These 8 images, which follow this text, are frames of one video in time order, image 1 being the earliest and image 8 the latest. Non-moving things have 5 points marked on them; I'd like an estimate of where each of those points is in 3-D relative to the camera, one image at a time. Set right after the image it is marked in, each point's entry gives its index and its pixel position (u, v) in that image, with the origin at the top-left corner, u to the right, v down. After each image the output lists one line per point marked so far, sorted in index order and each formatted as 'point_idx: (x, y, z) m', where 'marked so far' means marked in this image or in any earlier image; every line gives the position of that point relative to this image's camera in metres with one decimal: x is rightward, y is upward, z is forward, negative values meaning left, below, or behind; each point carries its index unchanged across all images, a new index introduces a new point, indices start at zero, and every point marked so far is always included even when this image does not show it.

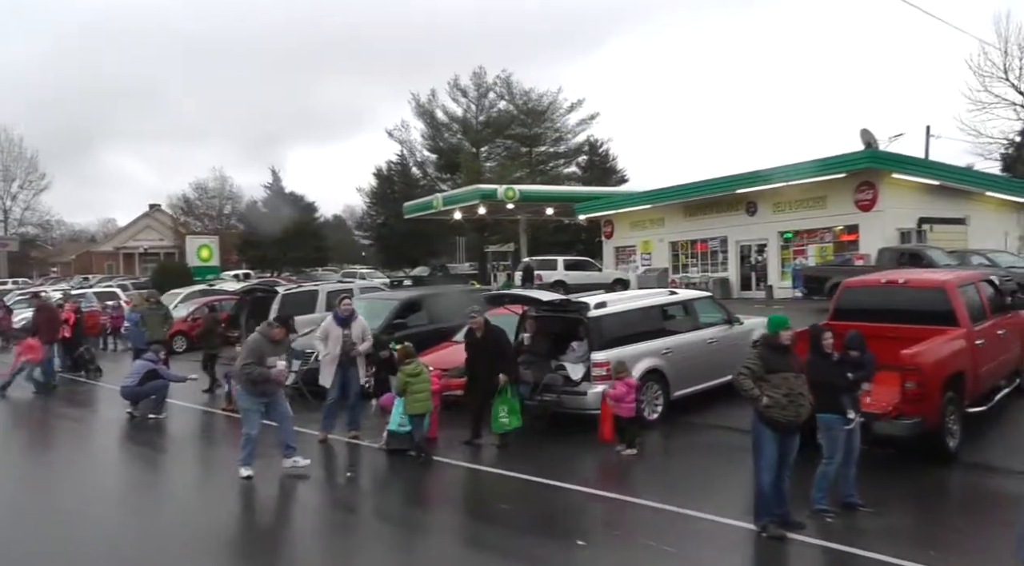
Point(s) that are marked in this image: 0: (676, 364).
0: (+2.2, -1.1, +10.8) m
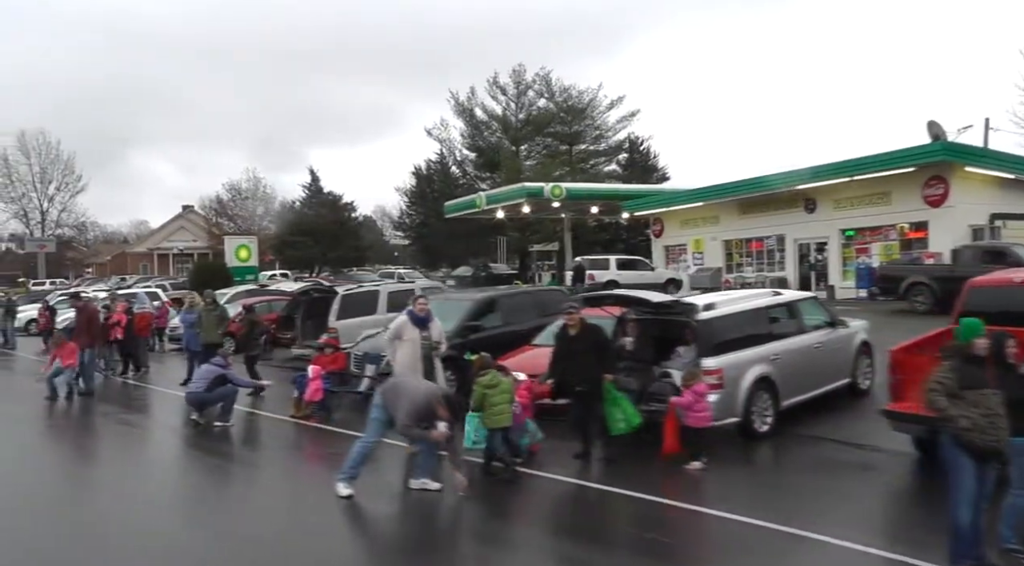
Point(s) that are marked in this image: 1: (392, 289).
0: (+3.3, -1.1, +9.9) m
1: (-2.1, -0.1, +15.0) m
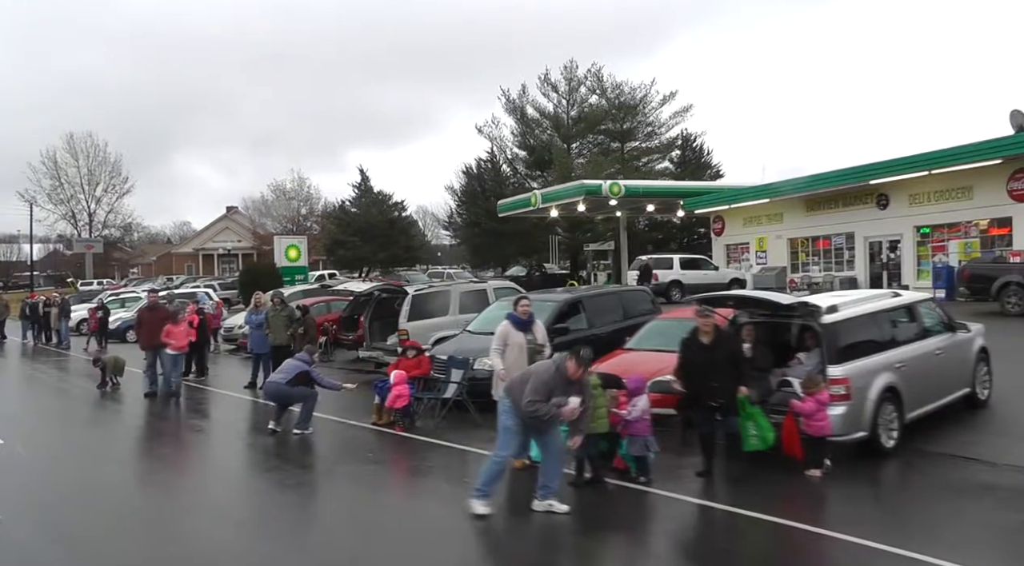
0: (+4.4, -1.1, +9.0) m
1: (-0.8, -0.1, +14.3) m
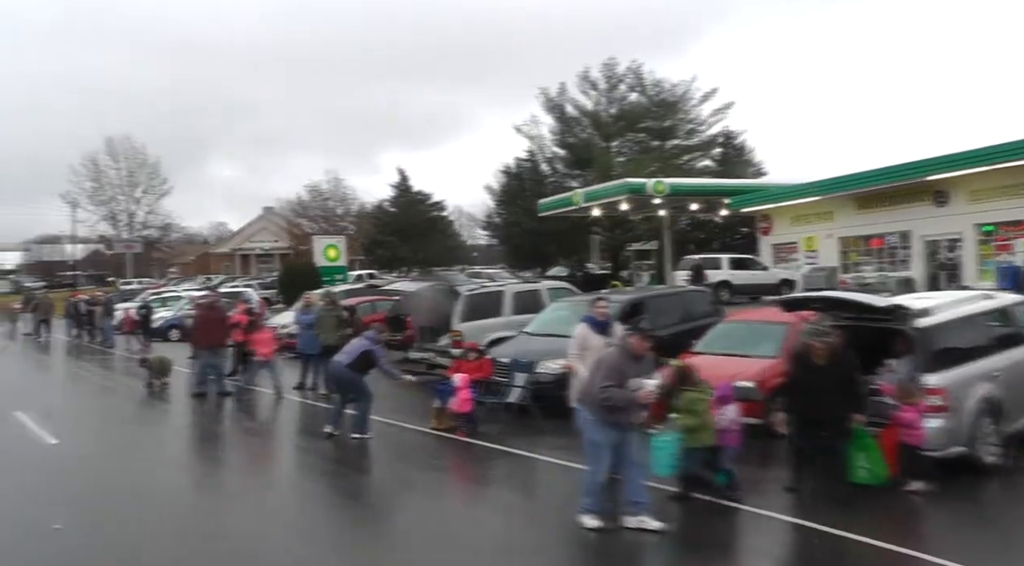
0: (+5.1, -1.1, +8.5) m
1: (+0.2, -0.1, +14.0) m
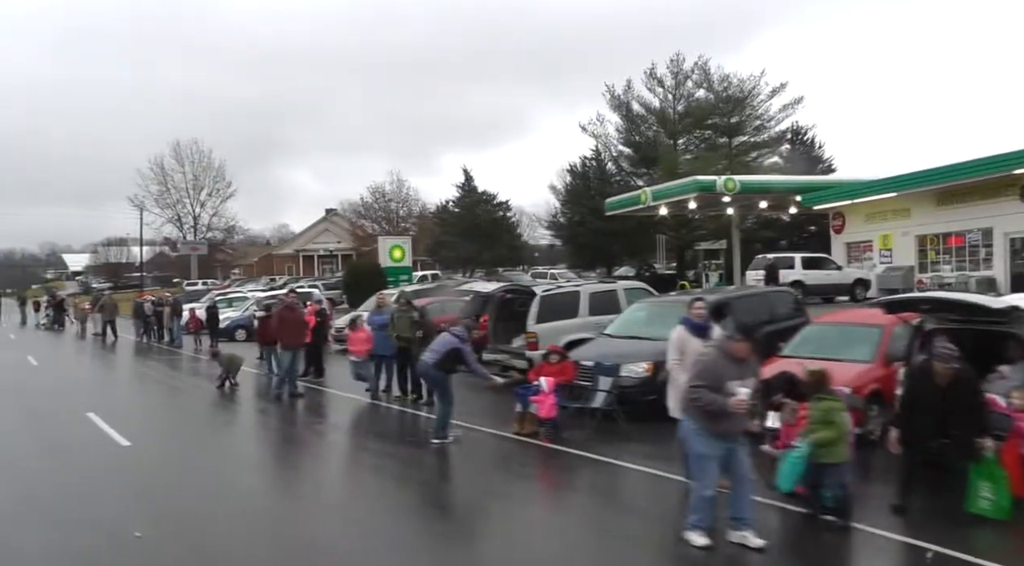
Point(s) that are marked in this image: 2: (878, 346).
0: (+6.0, -1.1, +8.1) m
1: (+1.4, -0.1, +13.9) m
2: (+4.2, -0.7, +9.4) m
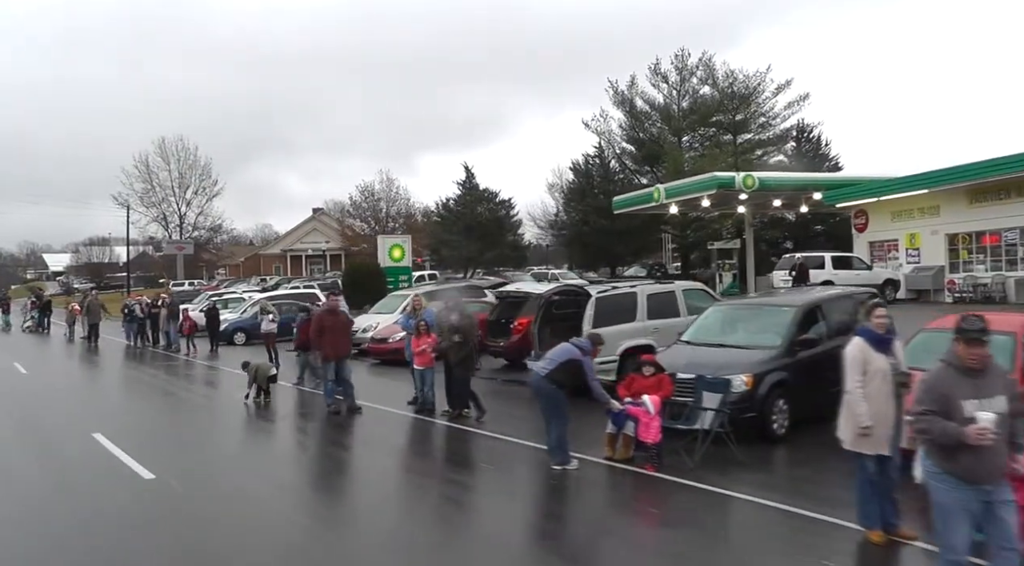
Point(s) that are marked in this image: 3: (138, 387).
0: (+6.9, -1.1, +6.9) m
1: (+2.2, -0.1, +12.7) m
2: (+5.1, -0.7, +8.2) m
3: (-8.9, -2.5, +19.6) m
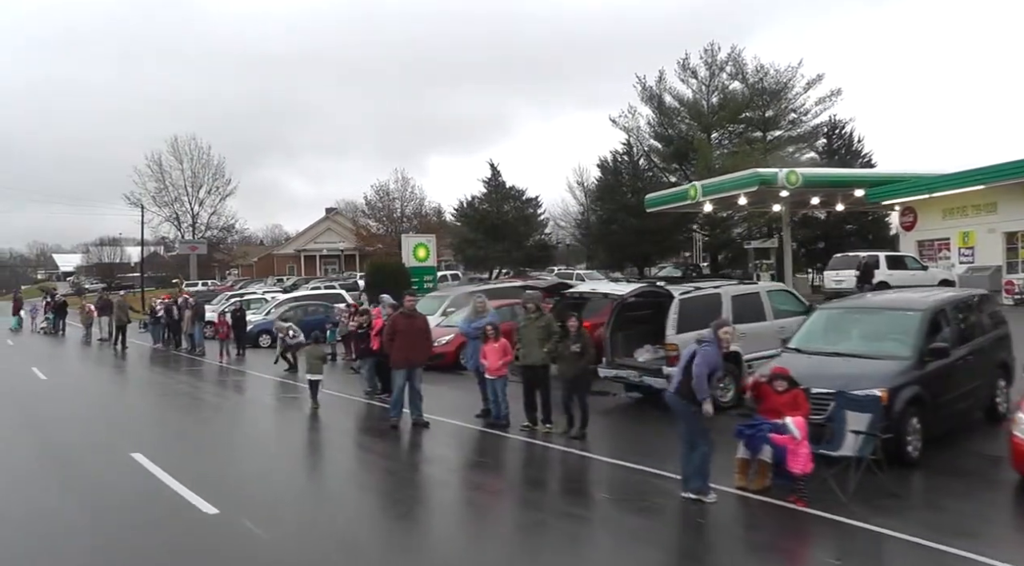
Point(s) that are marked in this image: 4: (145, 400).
0: (+7.8, -1.1, +5.8) m
1: (+3.2, -0.1, +11.6) m
2: (+6.0, -0.7, +7.1) m
3: (-7.8, -2.5, +18.7) m
4: (-7.6, -2.5, +17.2) m
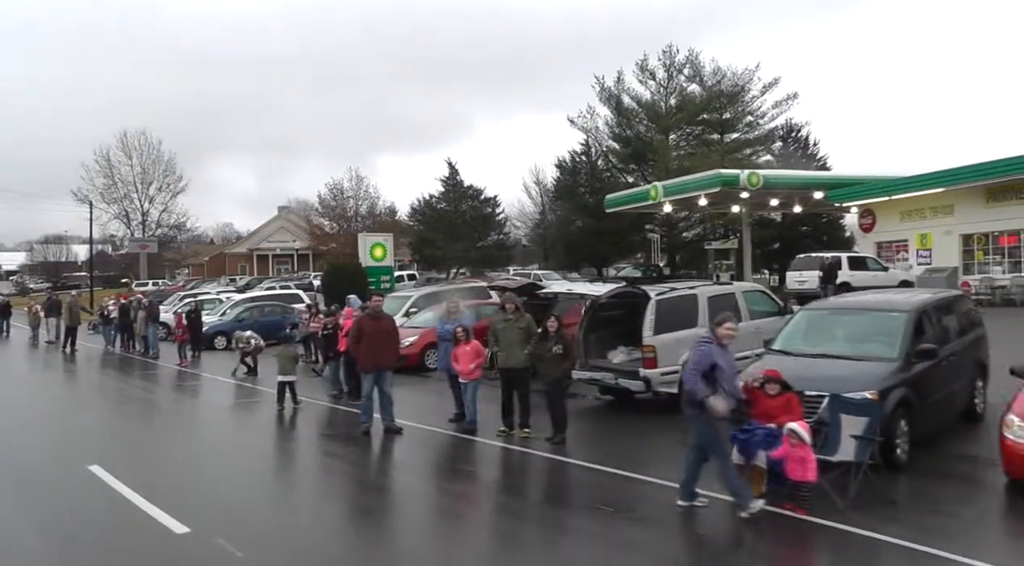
0: (+7.7, -1.1, +5.8) m
1: (+2.8, -0.1, +11.4) m
2: (+5.9, -0.7, +7.1) m
3: (-8.6, -2.5, +17.8) m
4: (-8.3, -2.5, +16.3) m
